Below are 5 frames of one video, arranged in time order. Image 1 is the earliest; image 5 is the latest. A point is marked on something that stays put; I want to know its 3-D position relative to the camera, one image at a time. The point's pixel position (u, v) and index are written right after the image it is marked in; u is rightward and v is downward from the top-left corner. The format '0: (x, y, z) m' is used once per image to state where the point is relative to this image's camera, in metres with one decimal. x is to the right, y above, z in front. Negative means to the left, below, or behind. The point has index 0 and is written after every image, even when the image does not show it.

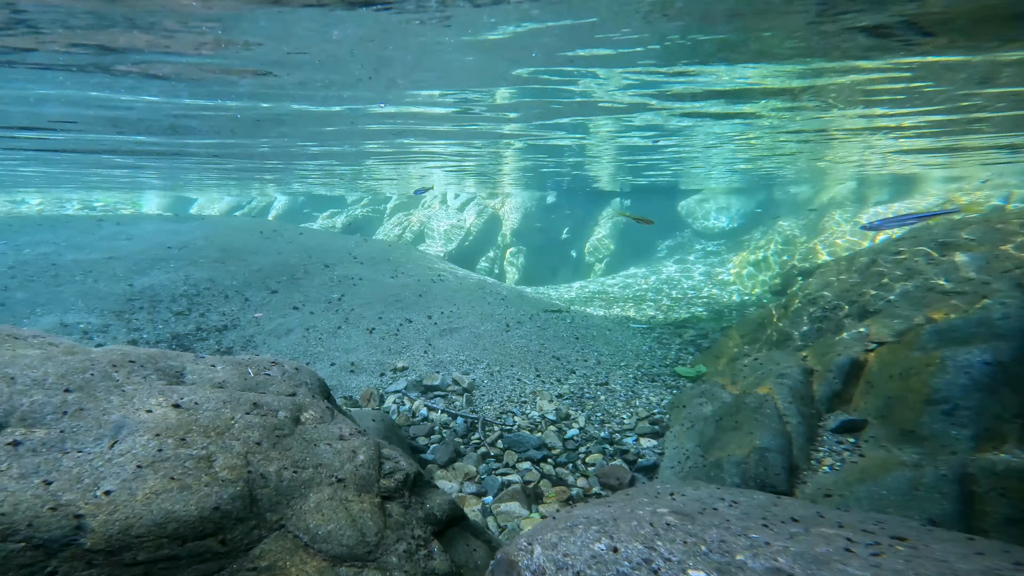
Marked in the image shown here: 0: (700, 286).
0: (+6.0, +0.1, +13.7) m
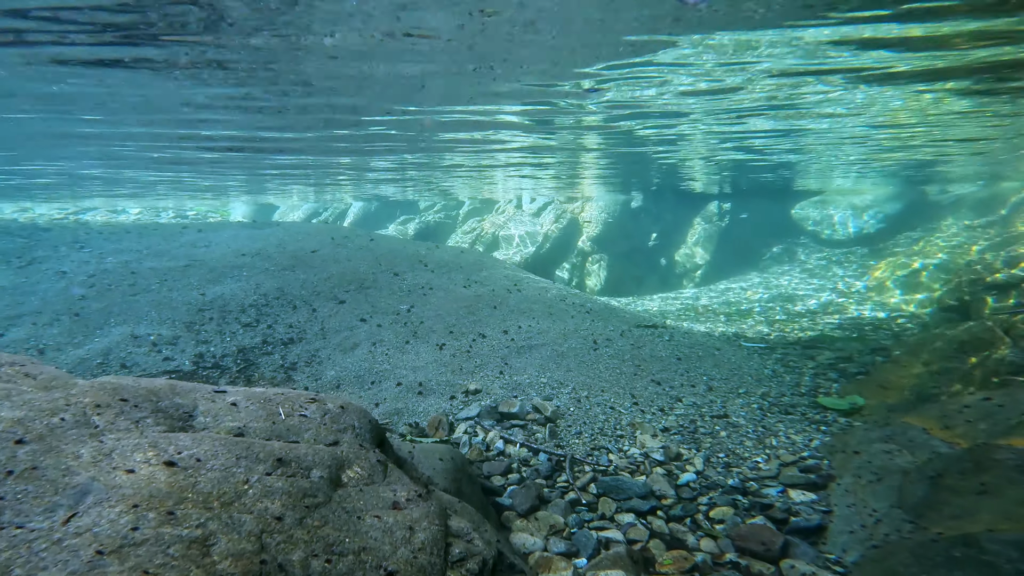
0: (+8.2, -0.3, +11.7) m
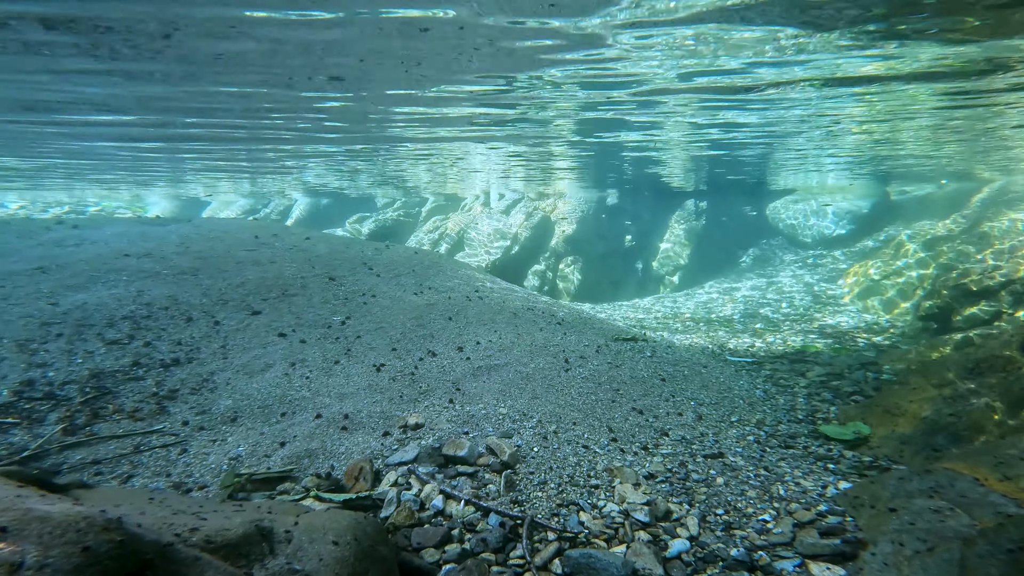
0: (+7.4, -0.5, +11.1) m
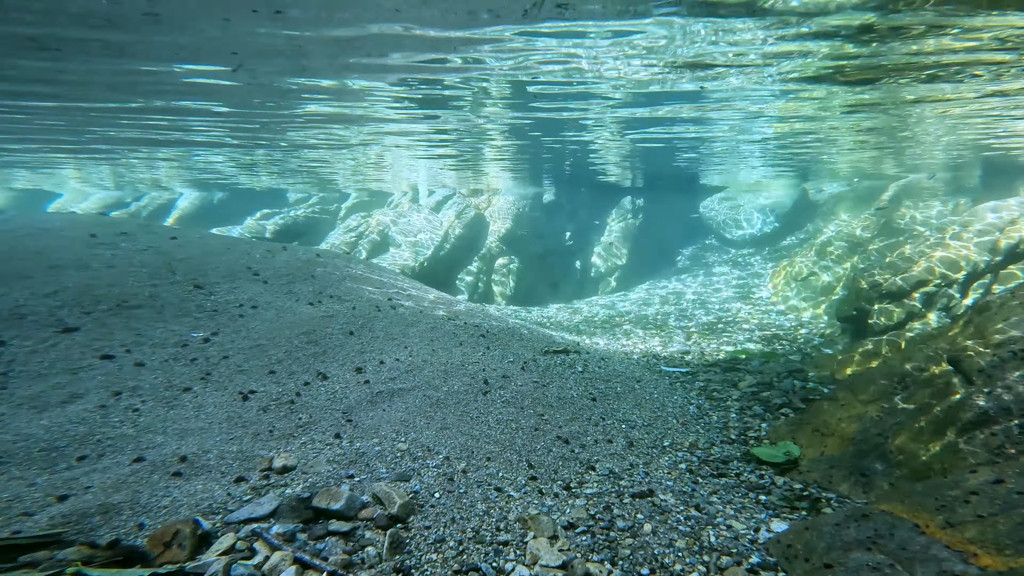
0: (+5.8, -0.7, +11.2) m
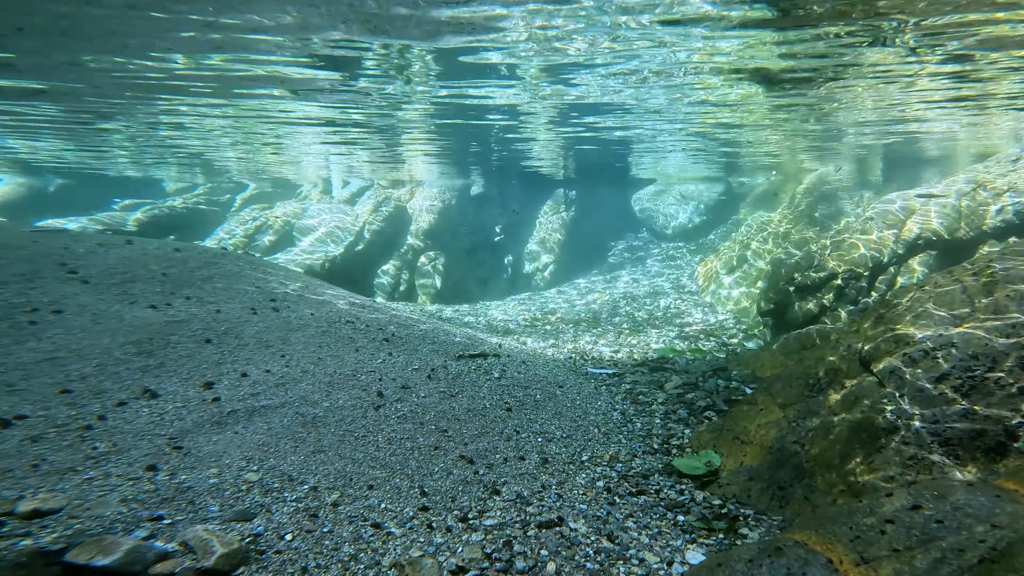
0: (+4.0, -0.7, +11.2) m
